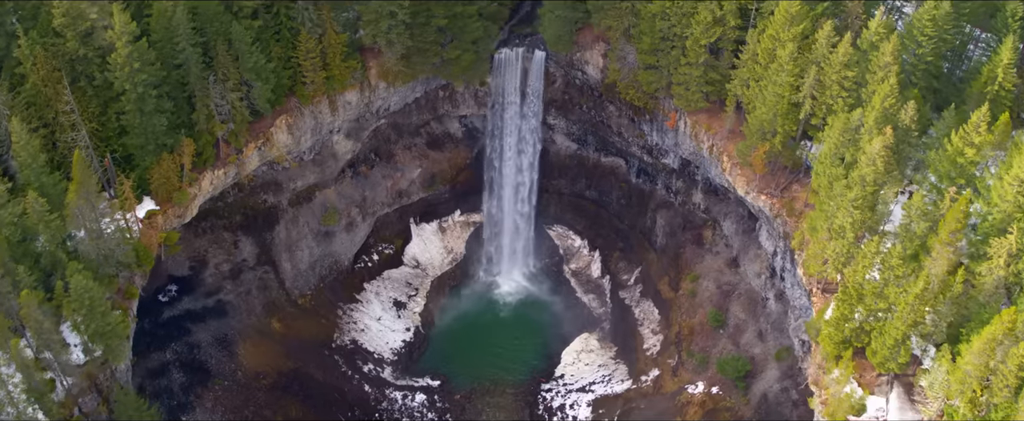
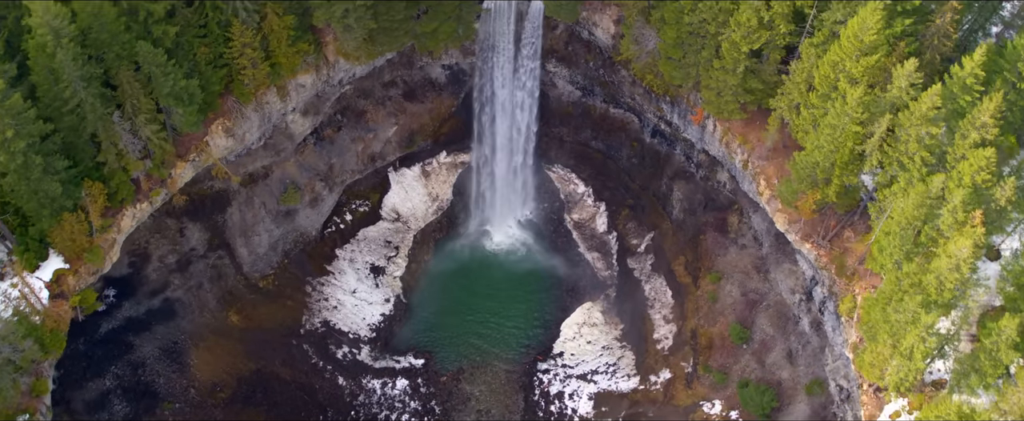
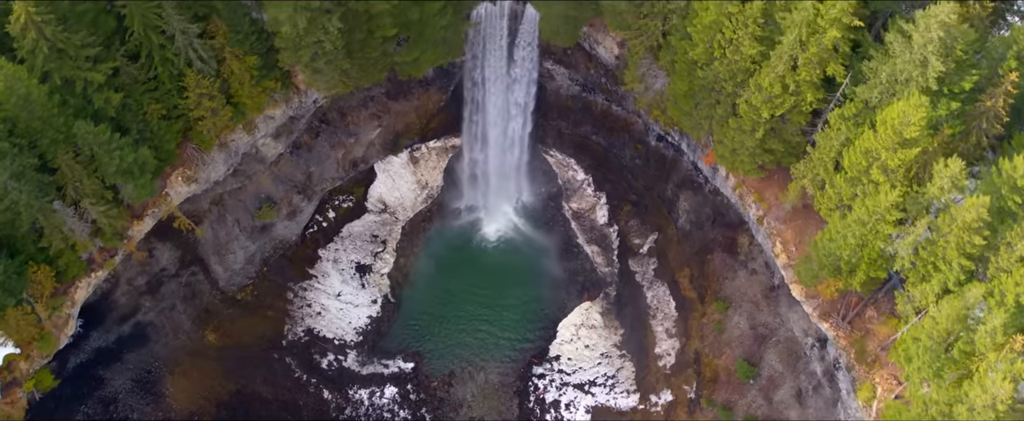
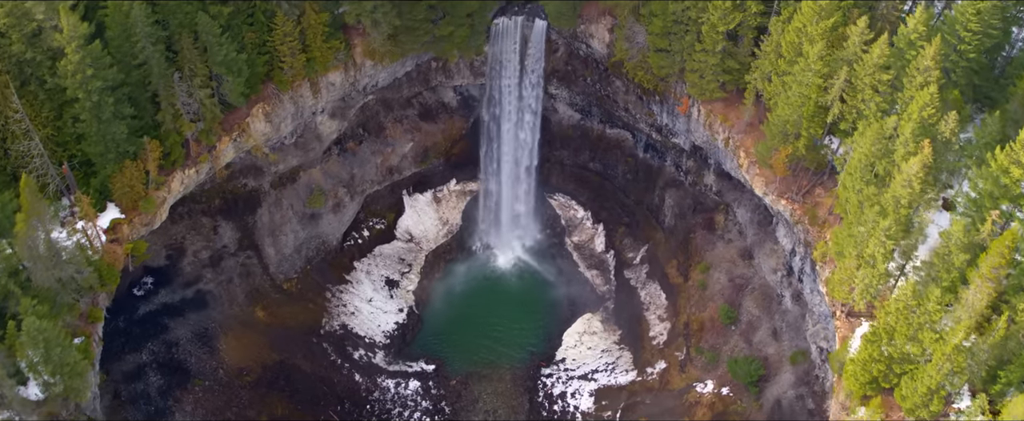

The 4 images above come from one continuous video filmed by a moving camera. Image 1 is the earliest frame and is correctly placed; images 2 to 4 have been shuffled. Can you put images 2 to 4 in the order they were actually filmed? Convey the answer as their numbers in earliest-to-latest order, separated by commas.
4, 2, 3
